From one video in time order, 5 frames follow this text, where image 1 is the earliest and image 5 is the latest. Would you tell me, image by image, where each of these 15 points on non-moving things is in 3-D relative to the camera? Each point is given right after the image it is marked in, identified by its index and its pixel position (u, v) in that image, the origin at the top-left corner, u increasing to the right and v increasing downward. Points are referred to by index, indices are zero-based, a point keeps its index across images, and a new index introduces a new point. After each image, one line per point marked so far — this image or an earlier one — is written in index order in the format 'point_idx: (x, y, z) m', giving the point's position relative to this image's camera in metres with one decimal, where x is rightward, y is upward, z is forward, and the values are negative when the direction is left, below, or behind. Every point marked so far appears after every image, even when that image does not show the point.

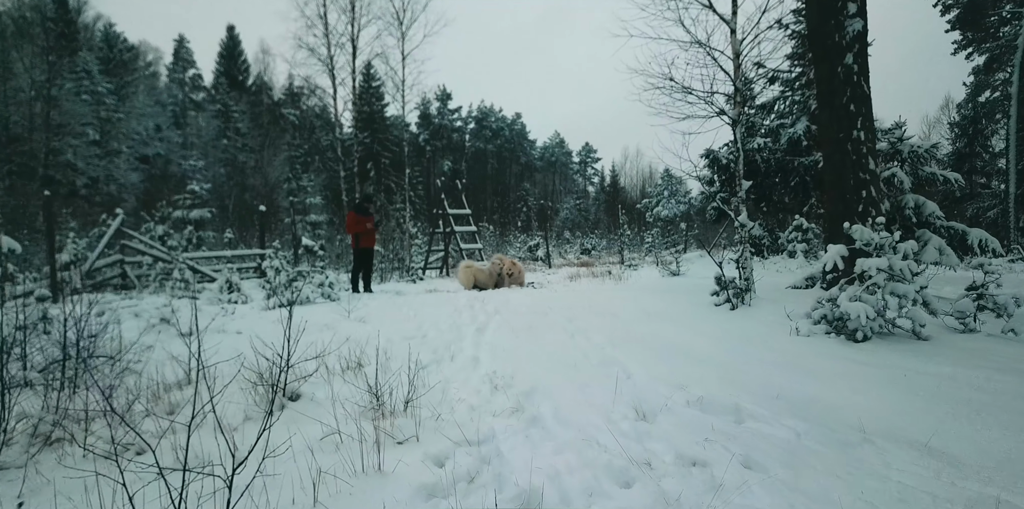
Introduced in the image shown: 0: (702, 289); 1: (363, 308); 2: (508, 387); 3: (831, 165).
0: (+2.8, -0.5, +7.1) m
1: (-2.2, -0.8, +7.1) m
2: (0.0, -1.0, +3.6) m
3: (+4.1, +1.2, +6.2) m
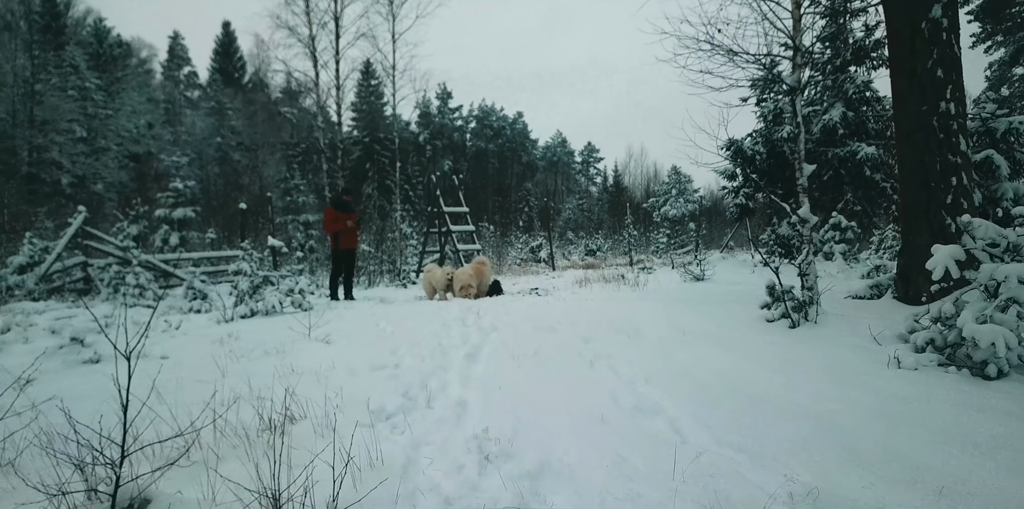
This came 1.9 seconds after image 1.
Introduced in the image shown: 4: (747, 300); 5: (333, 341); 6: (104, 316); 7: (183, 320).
0: (+2.9, -0.5, +5.9) m
1: (-2.2, -0.8, +5.9) m
2: (0.0, -1.0, +2.4) m
3: (+4.1, +1.1, +5.0) m
4: (+2.8, -0.6, +5.8) m
5: (-1.8, -0.9, +4.8) m
6: (-5.8, -0.9, +6.8) m
7: (-4.4, -0.9, +6.5) m
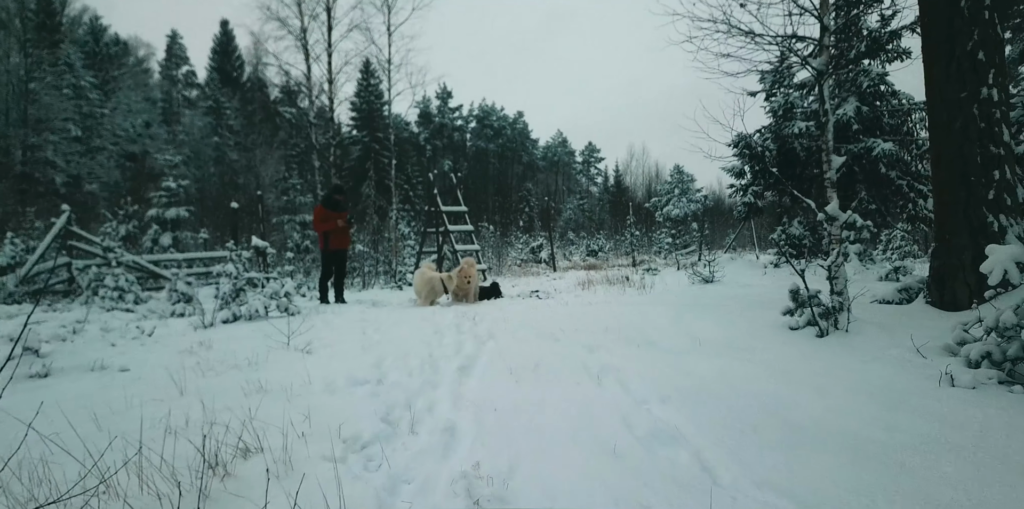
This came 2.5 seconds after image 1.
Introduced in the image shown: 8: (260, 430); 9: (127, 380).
0: (+2.8, -0.6, +5.5) m
1: (-2.2, -0.8, +5.5) m
2: (-0.1, -1.0, +2.0) m
3: (+4.1, +1.1, +4.6) m
4: (+2.8, -0.6, +5.3) m
5: (-1.8, -0.9, +4.4) m
6: (-5.8, -0.9, +6.4) m
7: (-4.4, -0.9, +6.1) m
8: (-1.3, -0.9, +2.4) m
9: (-2.8, -0.9, +3.5) m
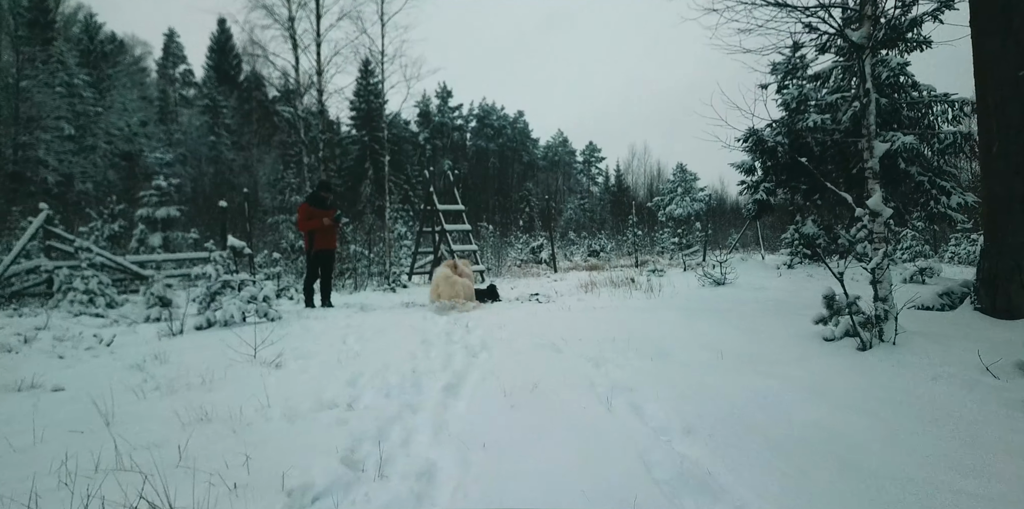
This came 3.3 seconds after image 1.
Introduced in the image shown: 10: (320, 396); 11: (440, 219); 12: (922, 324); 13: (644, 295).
0: (+2.8, -0.6, +4.9) m
1: (-2.2, -0.8, +5.0) m
2: (-0.1, -1.0, +1.4) m
3: (+4.1, +1.1, +4.0) m
4: (+2.8, -0.6, +4.8) m
5: (-1.9, -0.9, +3.9) m
6: (-5.9, -0.9, +5.9) m
7: (-4.5, -0.9, +5.5) m
8: (-1.3, -0.9, +1.9) m
9: (-2.8, -0.9, +3.0) m
10: (-1.2, -0.9, +3.1) m
11: (-2.0, +1.0, +13.5) m
12: (+3.2, -0.5, +3.8) m
13: (+2.0, -0.6, +7.2) m
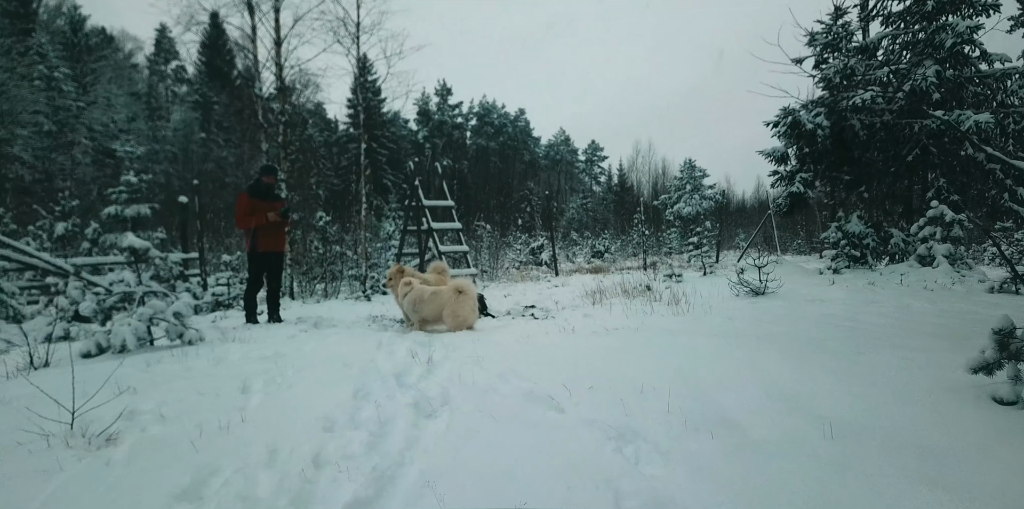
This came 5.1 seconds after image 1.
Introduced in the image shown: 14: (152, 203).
0: (+2.7, -0.6, +3.4) m
1: (-2.4, -0.9, +3.5) m
2: (-0.2, -1.1, -0.1) m
3: (+3.9, +1.1, +2.5) m
4: (+2.6, -0.6, +3.3) m
5: (-2.0, -0.9, +2.4) m
6: (-6.0, -0.9, +4.4) m
7: (-4.6, -0.9, +4.1) m
8: (-1.5, -0.9, +0.4) m
9: (-3.0, -1.0, +1.5) m
10: (-1.4, -1.0, +1.6) m
11: (-2.1, +0.9, +12.0) m
12: (+3.1, -0.6, +2.3) m
13: (+1.8, -0.6, +5.7) m
14: (-14.3, +2.1, +19.2) m
